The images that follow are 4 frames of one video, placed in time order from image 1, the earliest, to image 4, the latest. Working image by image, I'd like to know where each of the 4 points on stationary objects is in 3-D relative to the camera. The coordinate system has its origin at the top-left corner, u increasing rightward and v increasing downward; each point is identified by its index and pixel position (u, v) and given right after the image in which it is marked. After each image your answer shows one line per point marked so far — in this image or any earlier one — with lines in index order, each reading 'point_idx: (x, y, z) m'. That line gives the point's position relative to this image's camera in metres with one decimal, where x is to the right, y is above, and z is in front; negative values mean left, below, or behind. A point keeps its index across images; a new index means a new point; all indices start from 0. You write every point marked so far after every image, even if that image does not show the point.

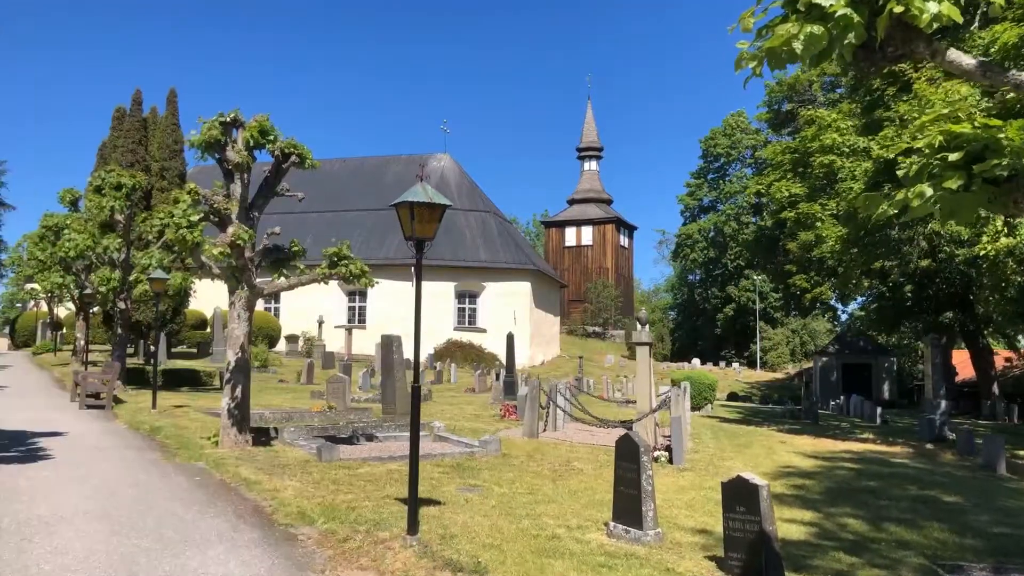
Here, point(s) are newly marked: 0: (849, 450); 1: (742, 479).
0: (+6.1, -2.9, +14.4) m
1: (+1.7, -1.4, +5.8) m
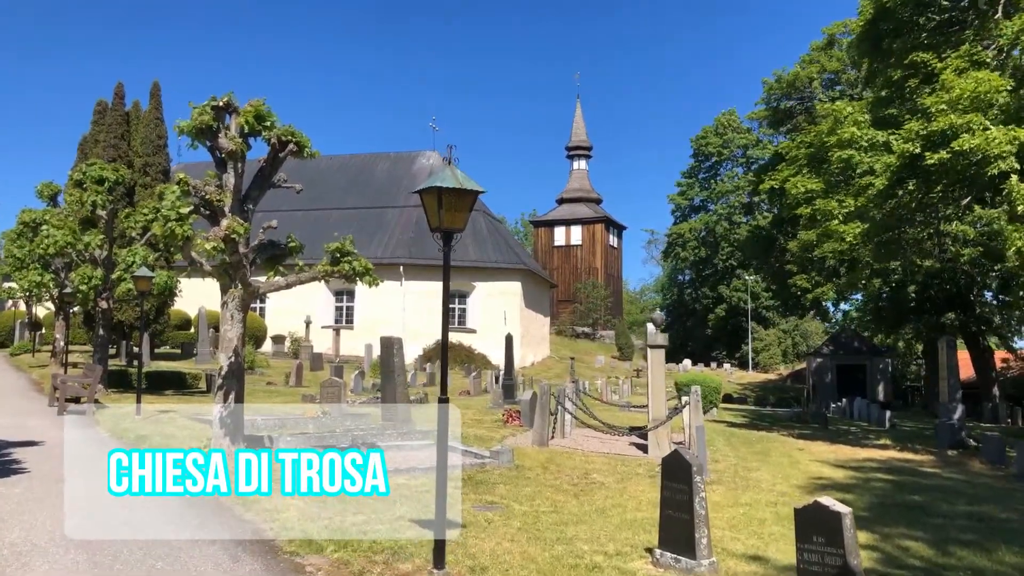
0: (+6.2, -2.9, +13.8) m
1: (+2.0, -1.4, +5.1) m
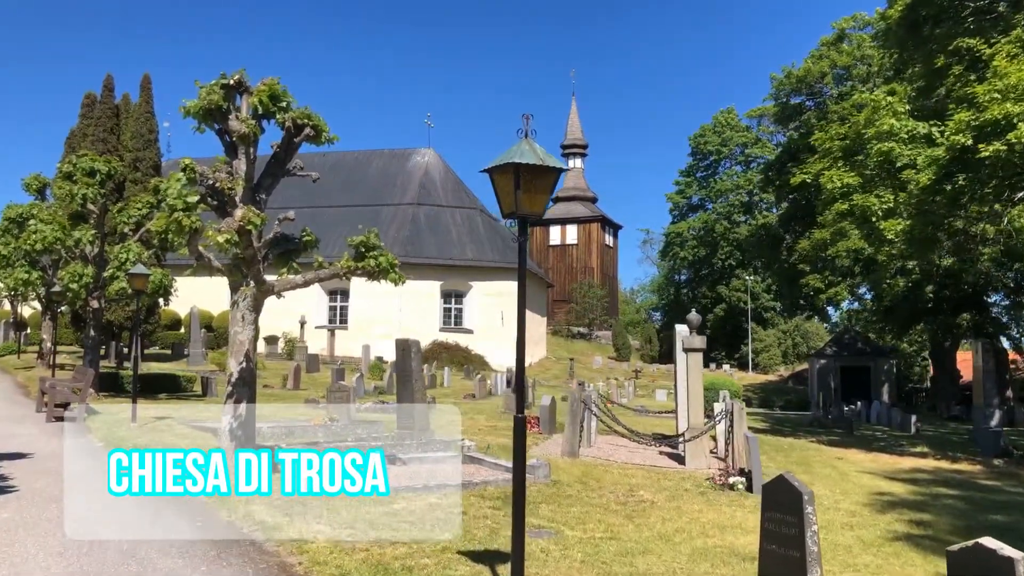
0: (+6.6, -2.9, +13.0) m
1: (+2.5, -1.4, +4.2) m
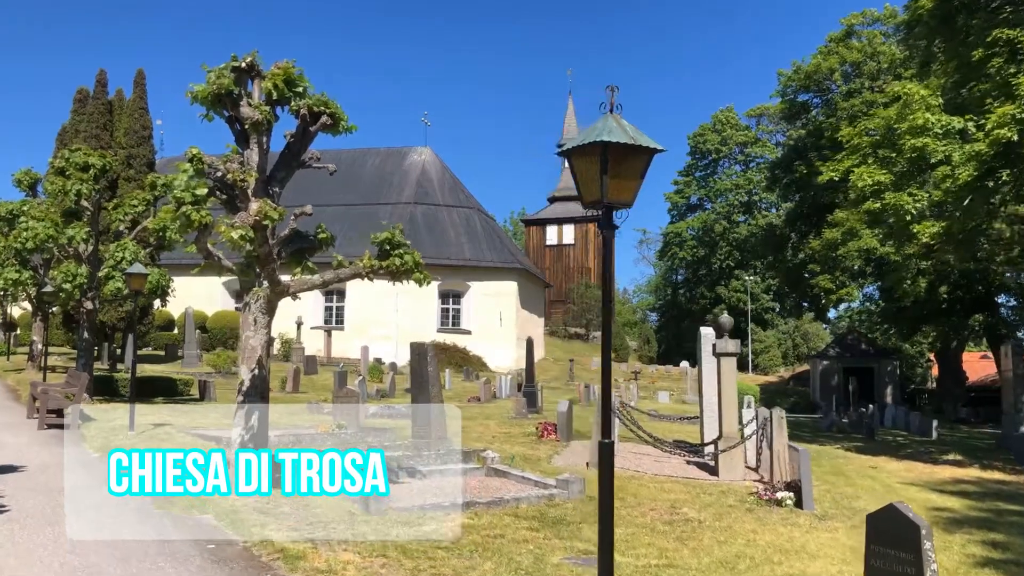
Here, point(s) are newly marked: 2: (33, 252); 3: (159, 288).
0: (+6.9, -2.9, +12.4) m
1: (+2.9, -1.4, +3.6) m
2: (-10.3, +0.8, +17.2) m
3: (-7.7, 0.0, +17.4) m
